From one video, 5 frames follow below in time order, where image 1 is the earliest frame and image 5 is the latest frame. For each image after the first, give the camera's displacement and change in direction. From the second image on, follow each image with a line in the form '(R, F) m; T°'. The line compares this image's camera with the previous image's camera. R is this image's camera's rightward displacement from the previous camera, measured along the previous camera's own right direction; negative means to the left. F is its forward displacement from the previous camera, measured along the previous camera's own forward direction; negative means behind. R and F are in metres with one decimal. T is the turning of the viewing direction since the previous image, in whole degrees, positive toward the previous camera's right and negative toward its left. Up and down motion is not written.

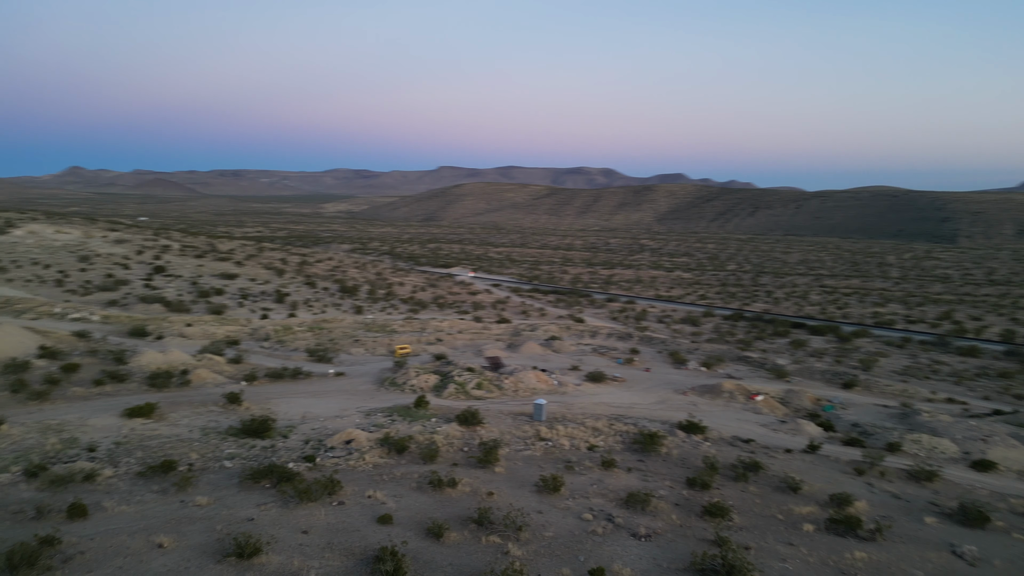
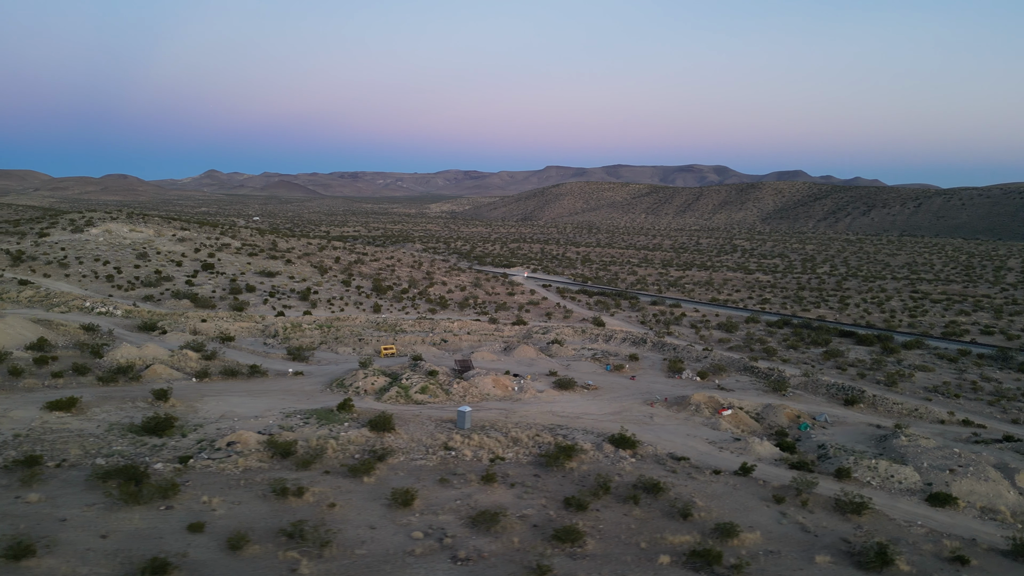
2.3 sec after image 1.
(+3.2, +0.7) m; -7°
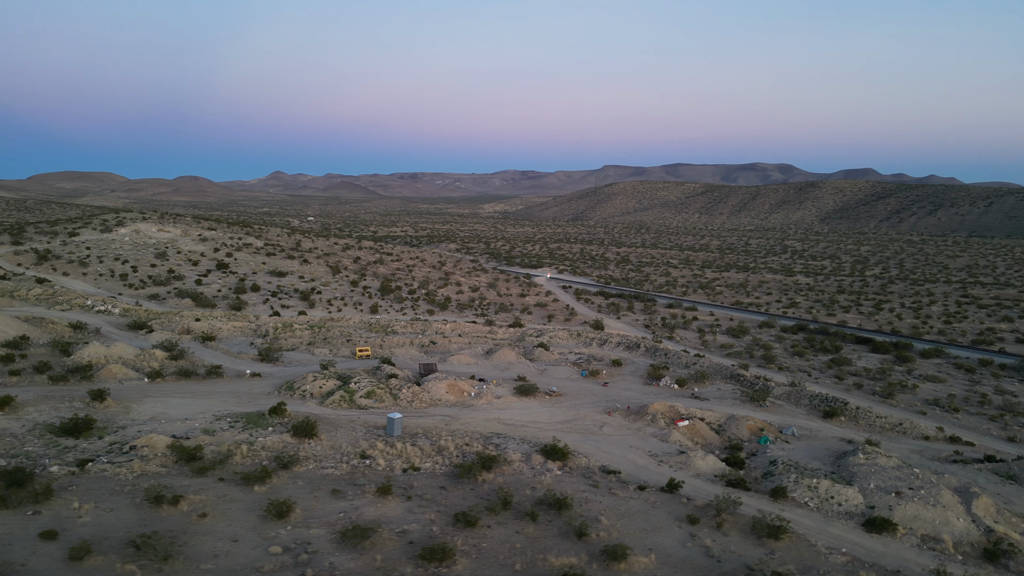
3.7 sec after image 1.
(+2.2, +0.5) m; -4°
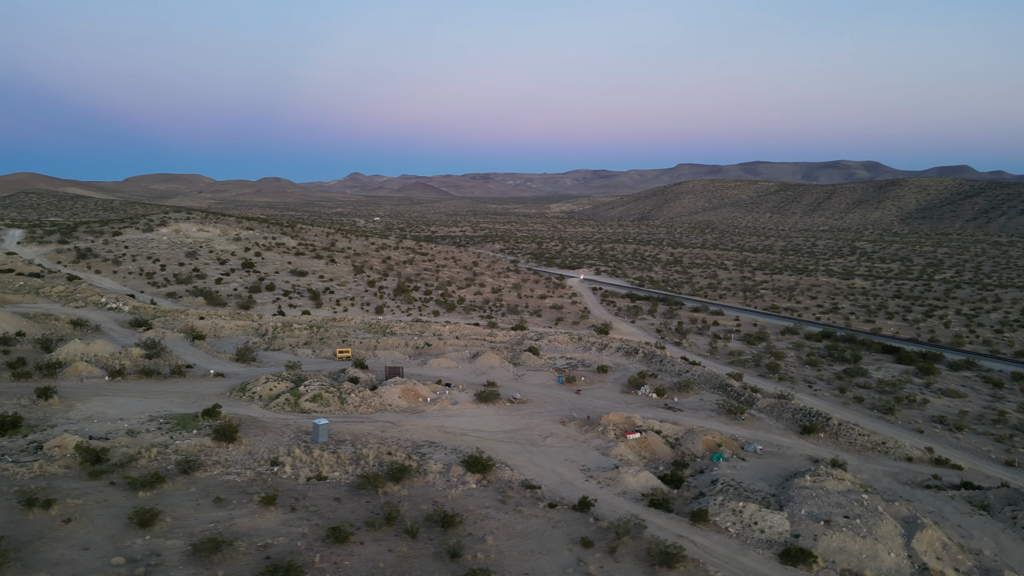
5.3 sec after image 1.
(+2.4, +0.6) m; -5°
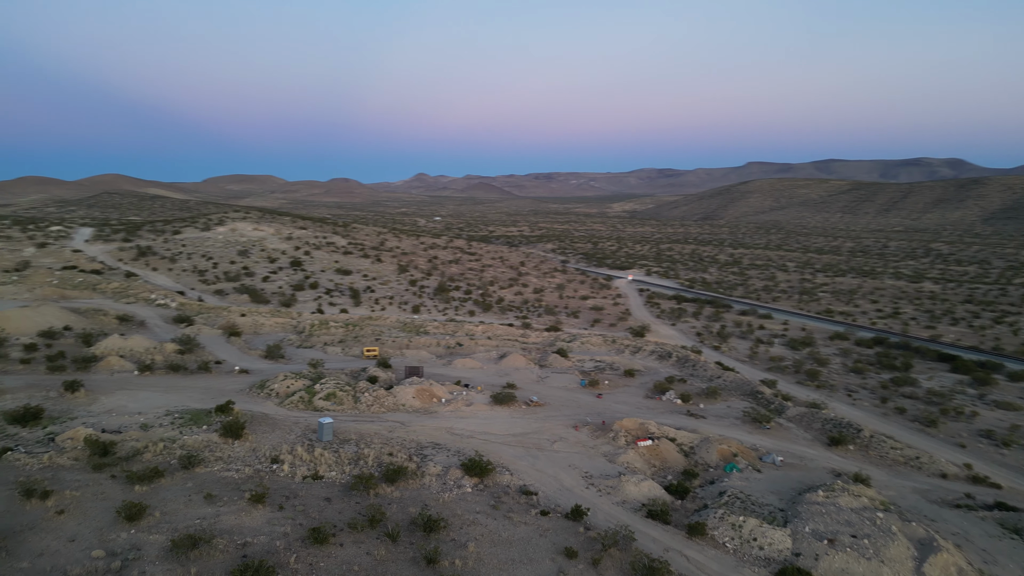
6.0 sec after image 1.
(+1.0, +0.2) m; -5°
